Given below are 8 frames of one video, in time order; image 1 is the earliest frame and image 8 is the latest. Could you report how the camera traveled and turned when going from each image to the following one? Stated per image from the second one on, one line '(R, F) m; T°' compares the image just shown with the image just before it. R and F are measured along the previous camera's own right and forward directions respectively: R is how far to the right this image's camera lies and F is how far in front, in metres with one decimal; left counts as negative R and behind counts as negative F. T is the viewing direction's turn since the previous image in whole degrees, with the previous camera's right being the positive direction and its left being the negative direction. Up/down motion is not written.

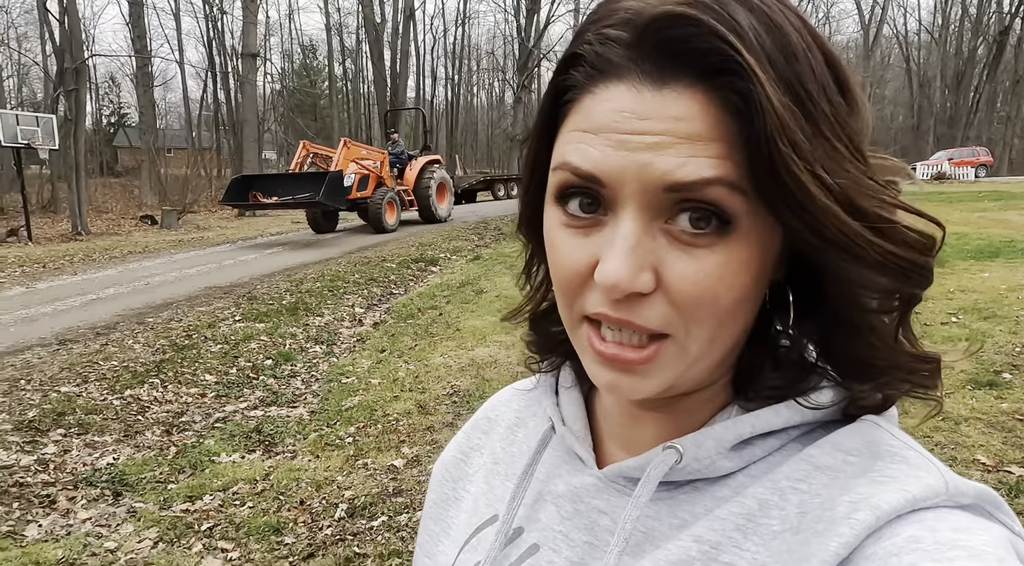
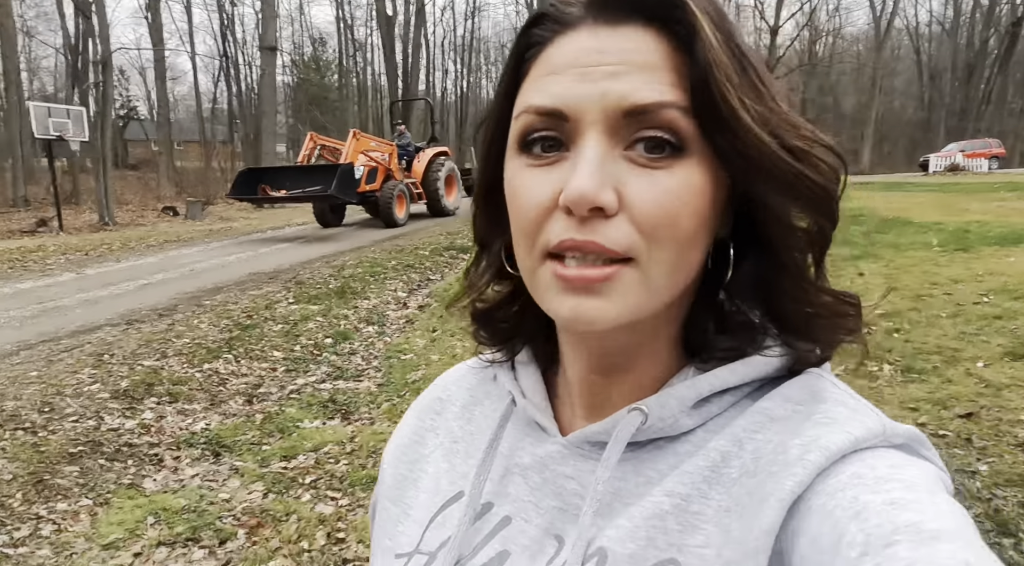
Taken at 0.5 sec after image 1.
(-0.4, -0.3) m; -1°
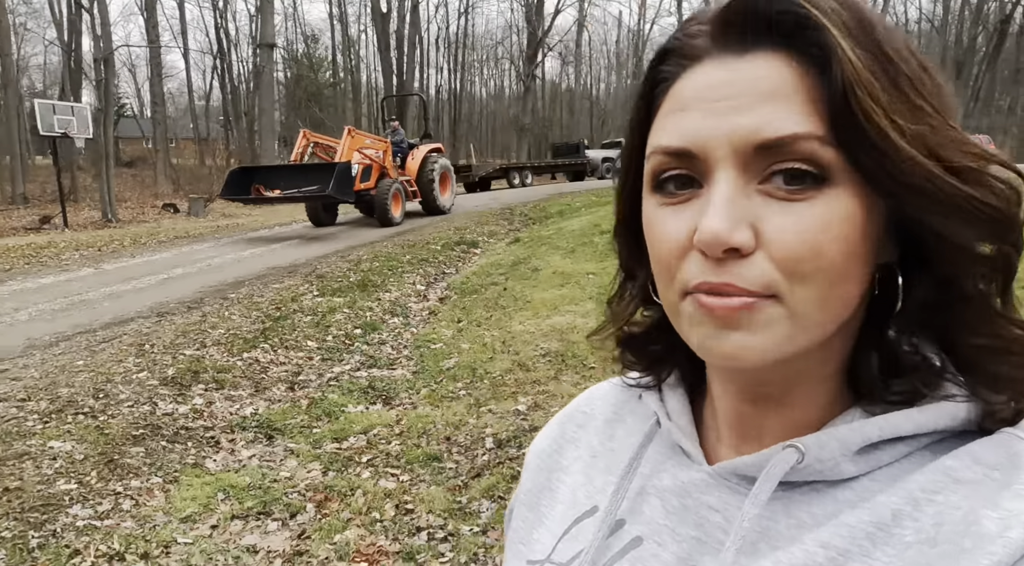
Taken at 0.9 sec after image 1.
(-0.3, -0.2) m; 0°
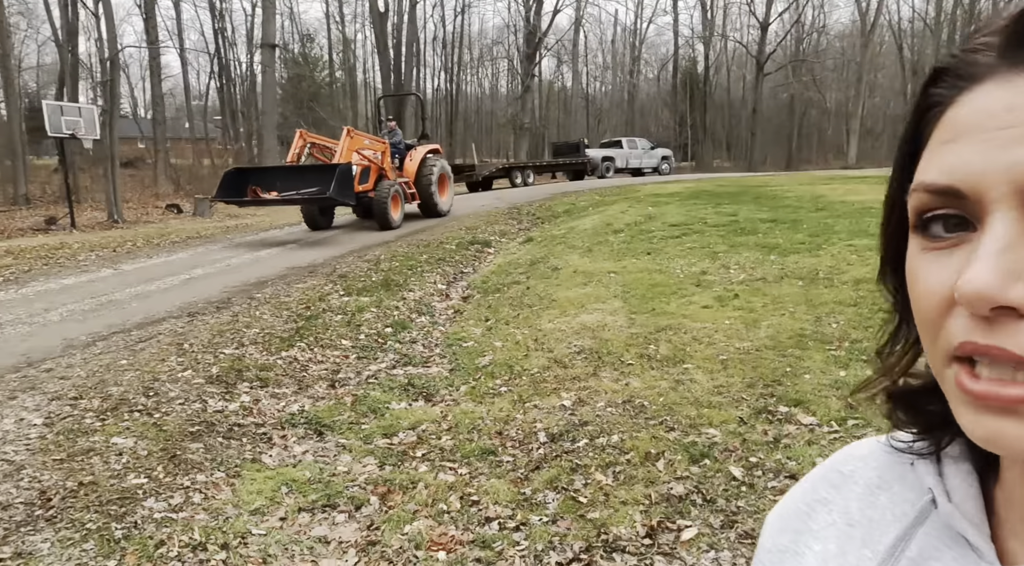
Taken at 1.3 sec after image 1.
(-0.3, -0.1) m; 0°
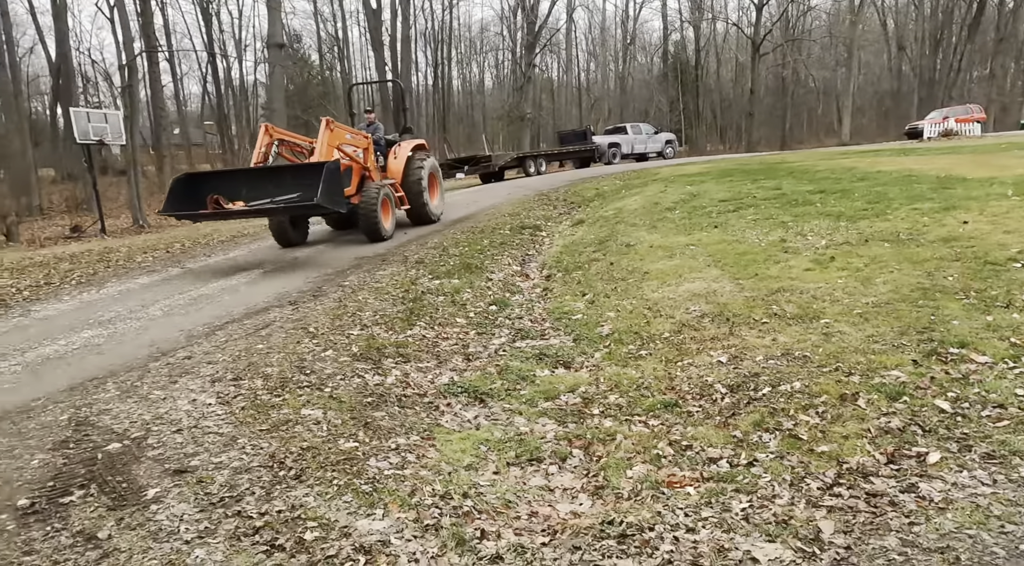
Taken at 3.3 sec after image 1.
(-1.0, -0.2) m; 0°
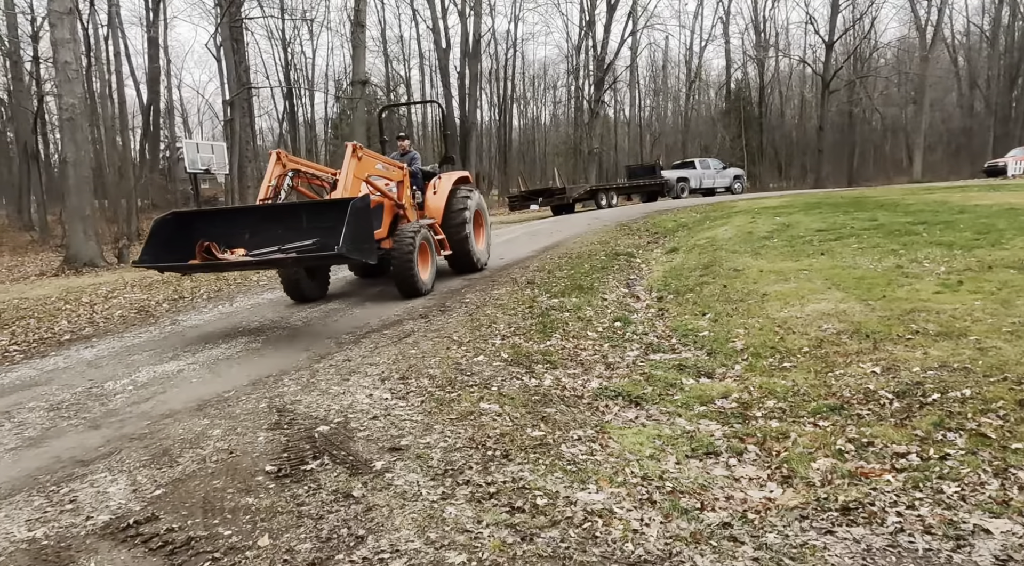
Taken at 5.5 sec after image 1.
(-0.7, -0.4) m; -4°
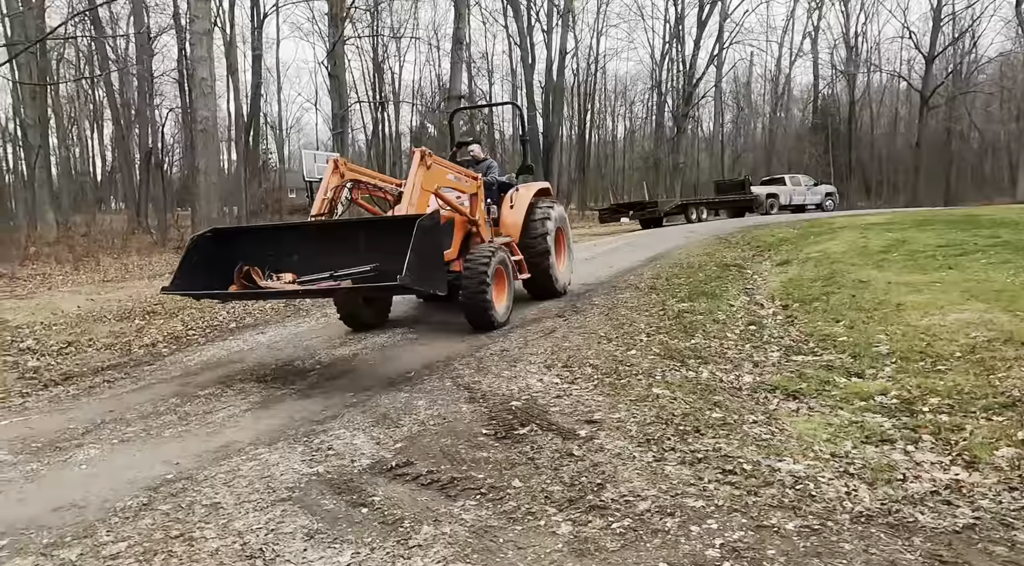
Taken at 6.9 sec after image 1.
(-0.6, -0.5) m; -5°
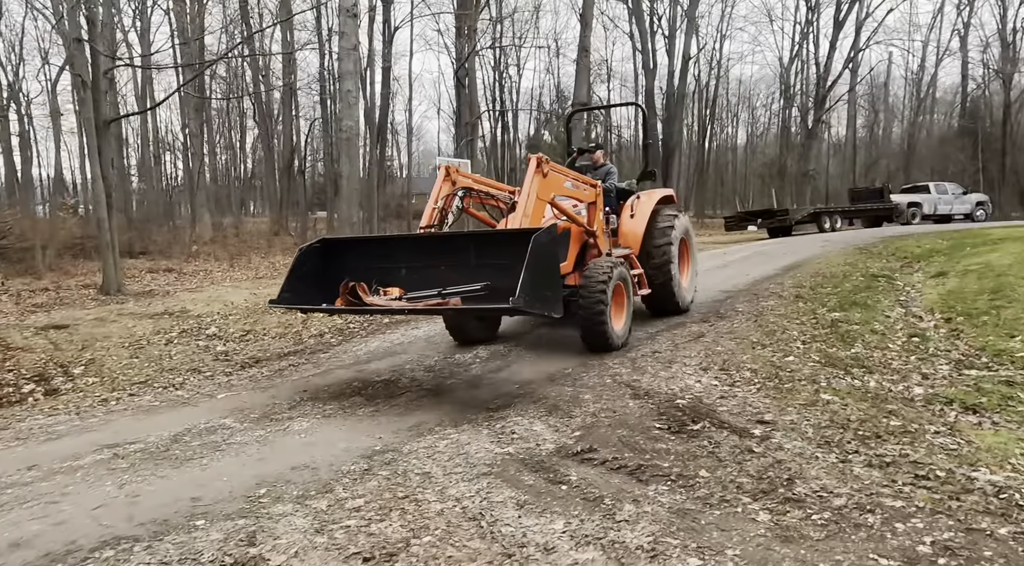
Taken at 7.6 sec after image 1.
(-0.3, -0.2) m; -8°
